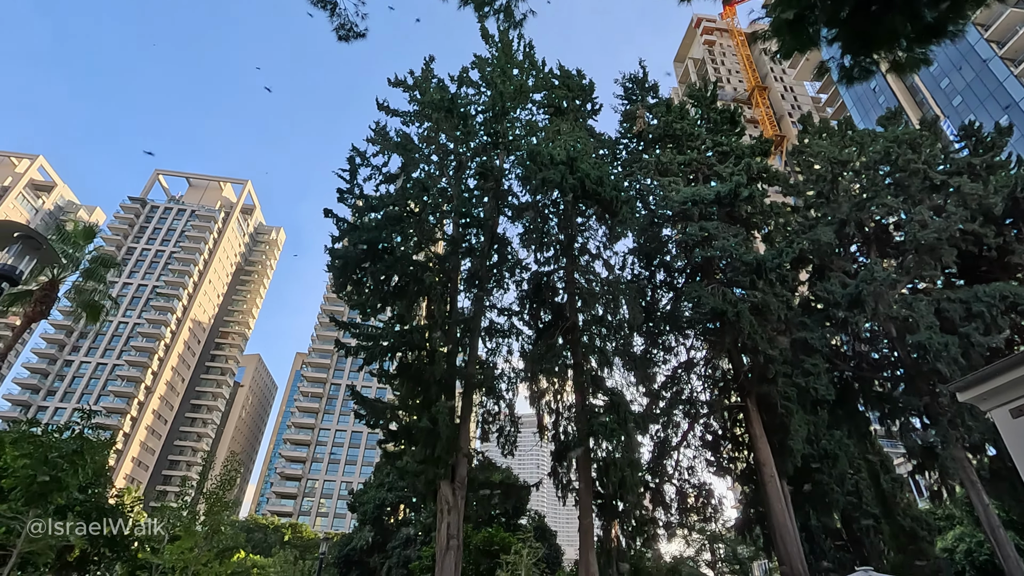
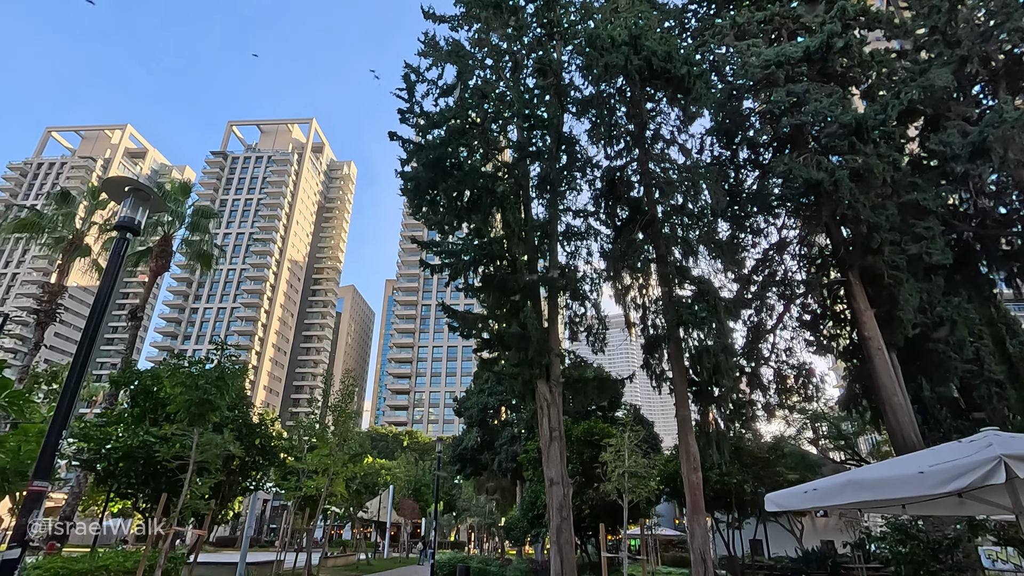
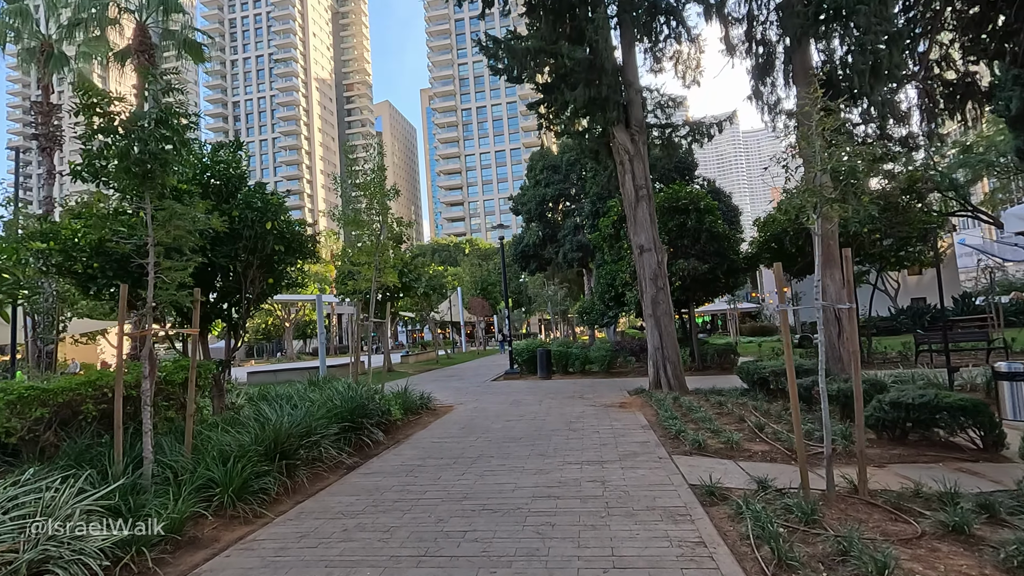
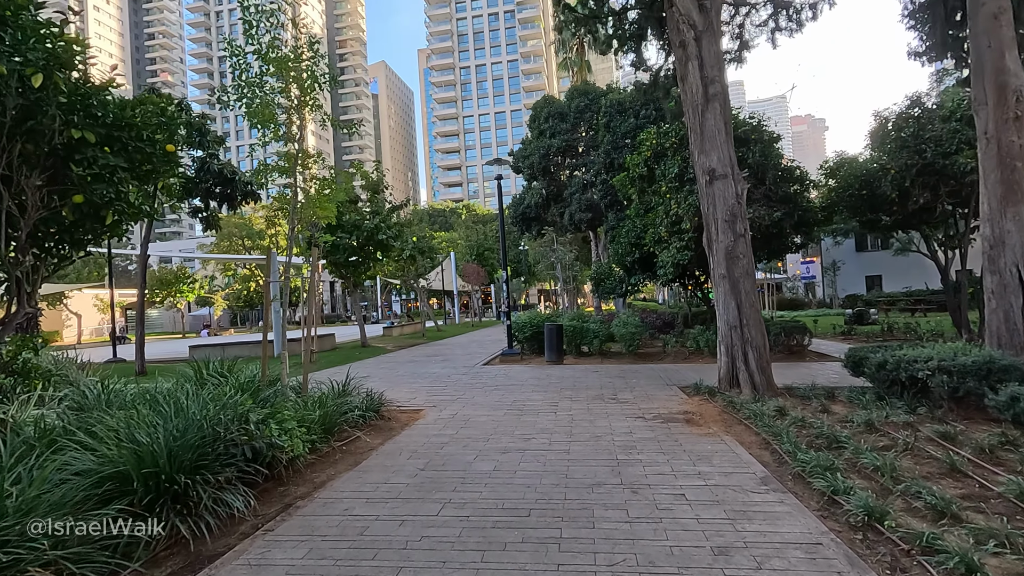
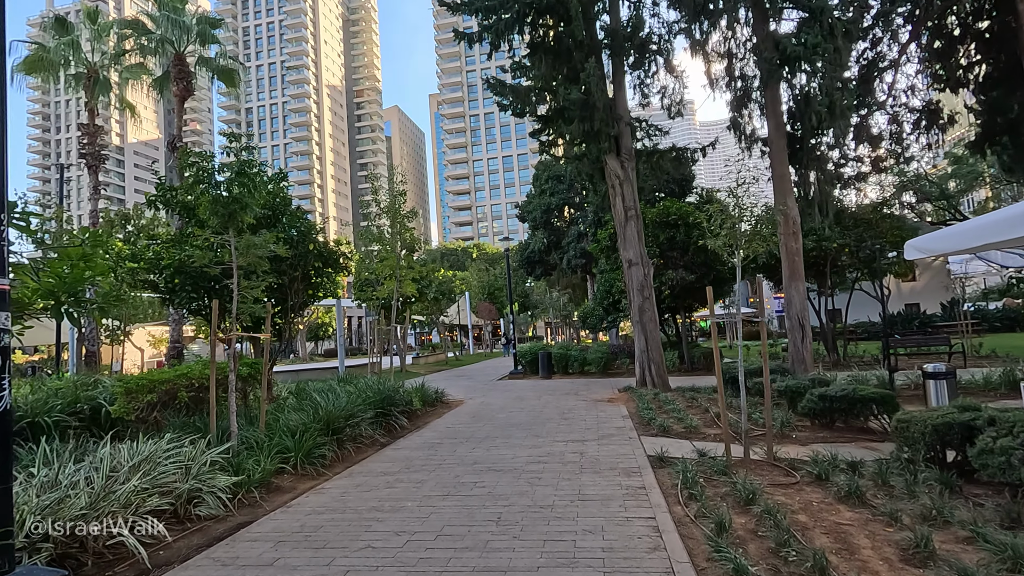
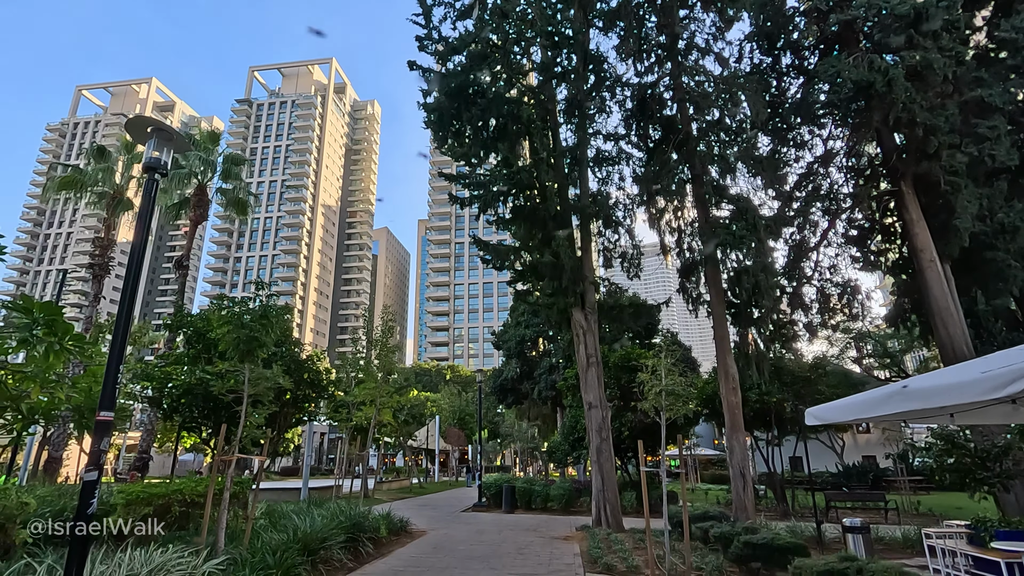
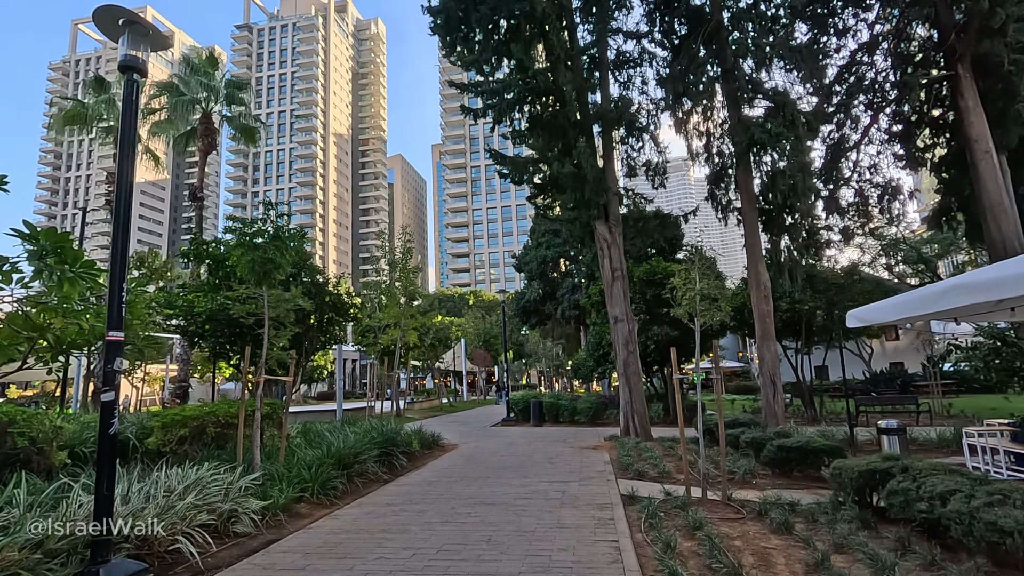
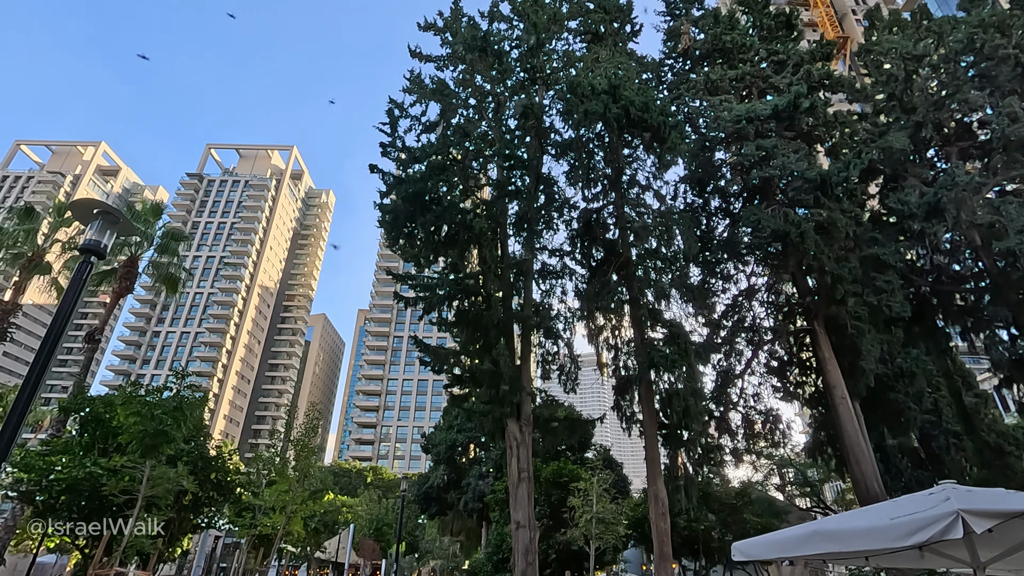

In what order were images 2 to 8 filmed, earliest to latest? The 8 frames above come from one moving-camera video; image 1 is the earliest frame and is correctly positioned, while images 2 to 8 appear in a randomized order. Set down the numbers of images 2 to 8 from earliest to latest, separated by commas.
8, 2, 6, 7, 5, 3, 4
